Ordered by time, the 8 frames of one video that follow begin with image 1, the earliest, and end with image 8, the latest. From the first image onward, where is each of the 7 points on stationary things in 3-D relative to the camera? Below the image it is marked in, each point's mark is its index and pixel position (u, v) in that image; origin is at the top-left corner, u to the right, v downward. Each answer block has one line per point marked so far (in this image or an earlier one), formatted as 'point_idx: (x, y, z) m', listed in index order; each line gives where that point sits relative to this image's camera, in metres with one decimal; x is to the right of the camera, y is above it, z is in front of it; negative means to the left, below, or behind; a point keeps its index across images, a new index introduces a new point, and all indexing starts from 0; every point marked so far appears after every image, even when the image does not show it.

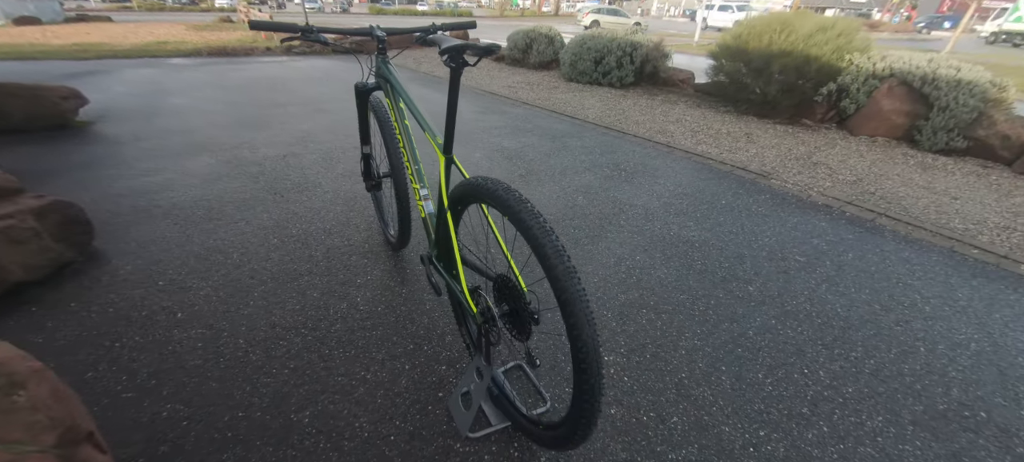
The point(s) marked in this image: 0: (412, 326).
0: (-0.5, -0.5, +2.1) m
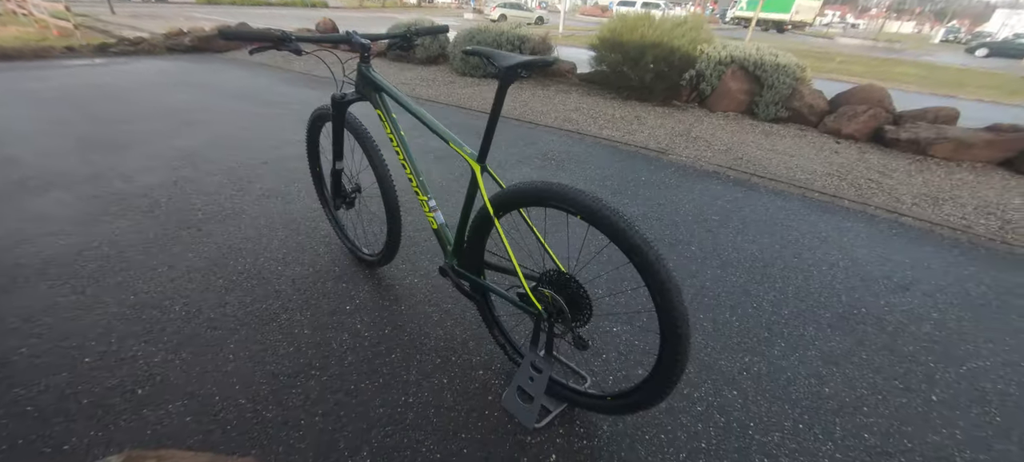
0: (-0.4, -0.5, +2.1) m
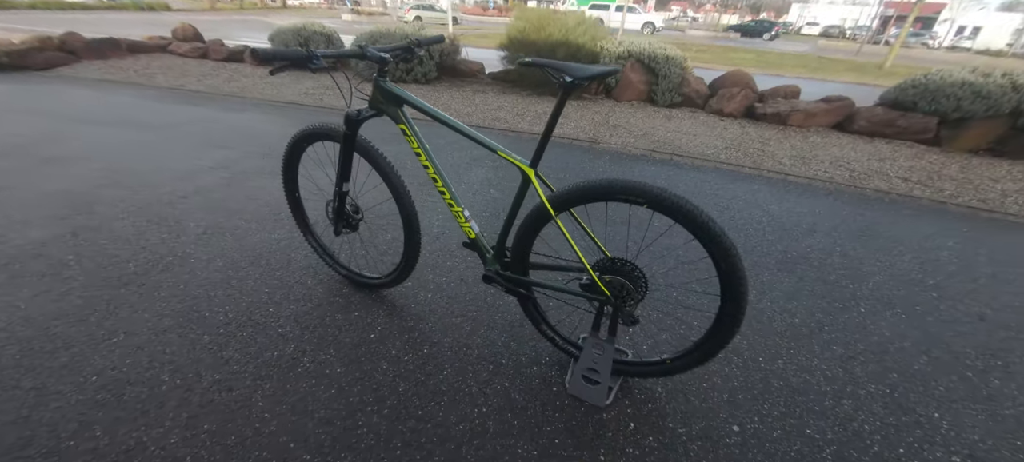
0: (-0.2, -0.6, +2.1) m
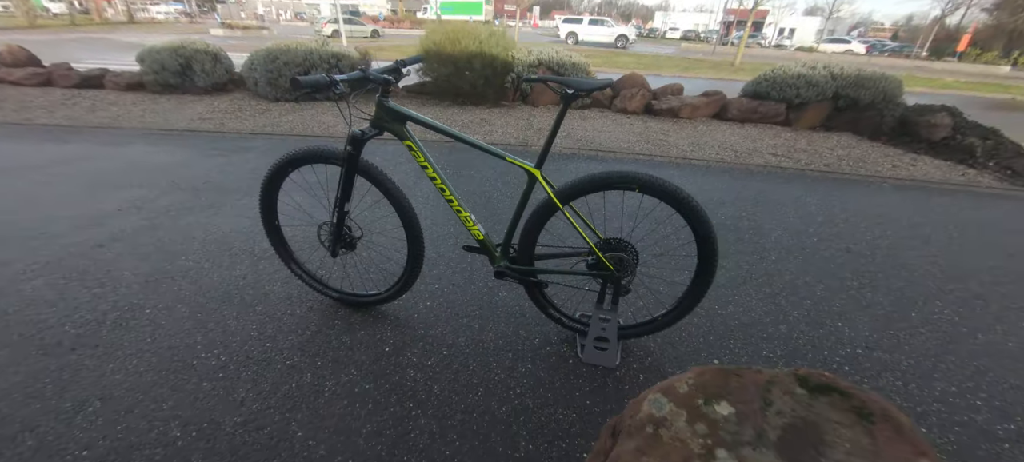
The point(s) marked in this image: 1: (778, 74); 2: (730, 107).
0: (-0.1, -0.6, +2.3) m
1: (+3.9, +2.3, +6.3) m
2: (+3.2, +1.8, +6.3) m
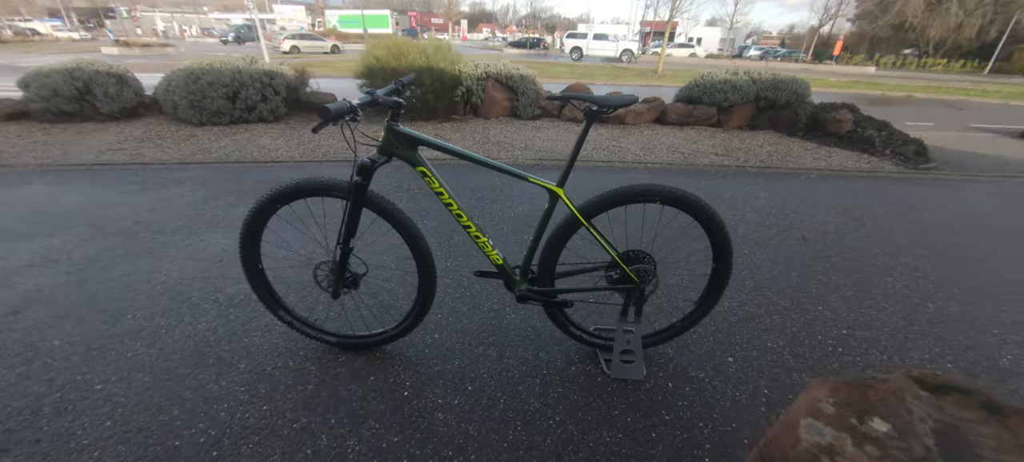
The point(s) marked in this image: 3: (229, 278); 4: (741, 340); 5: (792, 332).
0: (0.0, -0.7, +2.1) m
1: (+3.1, +2.4, +6.8) m
2: (+2.5, +1.9, +6.7) m
3: (-1.9, -0.3, +2.8) m
4: (+1.3, -0.6, +2.5) m
5: (+1.7, -0.6, +2.5) m
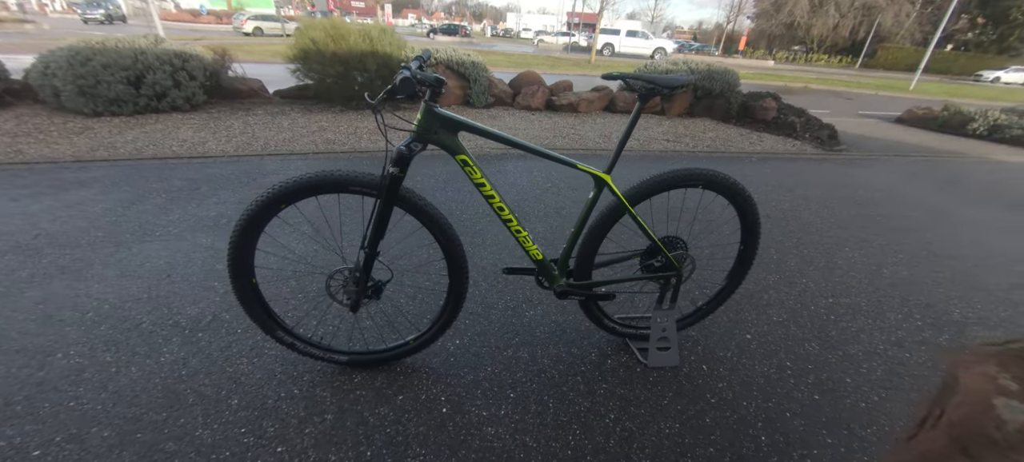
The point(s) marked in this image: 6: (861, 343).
0: (+0.2, -0.7, +2.0) m
1: (+2.3, +2.7, +7.0) m
2: (+1.7, +2.1, +6.8) m
3: (-1.8, -0.4, +2.3) m
4: (+1.4, -0.5, +2.6) m
5: (+1.8, -0.5, +2.7) m
6: (+2.0, -0.6, +2.5) m
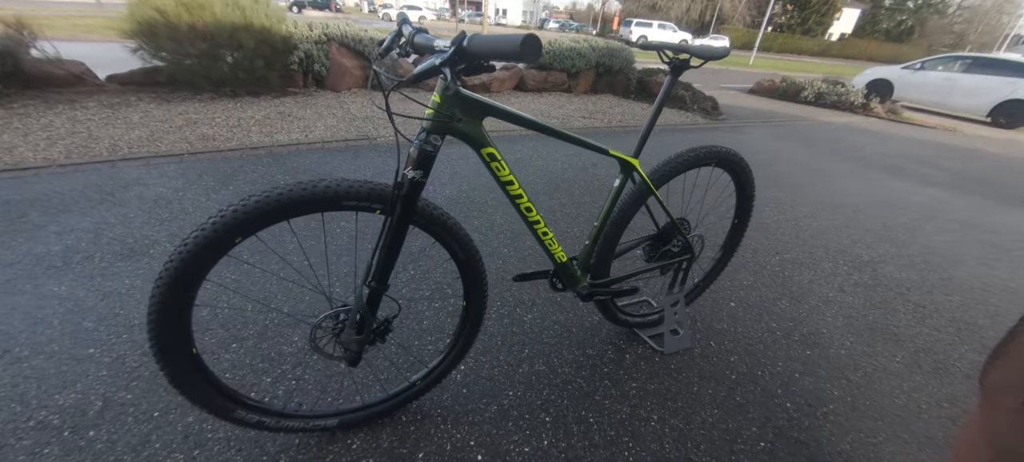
0: (+0.3, -0.6, +1.8) m
1: (+0.7, +3.0, +7.0) m
2: (+0.2, +2.4, +6.7) m
3: (-1.7, -0.6, +1.6) m
4: (+1.3, -0.3, +2.6) m
5: (+1.6, -0.2, +2.8) m
6: (+1.9, -0.4, +2.7) m
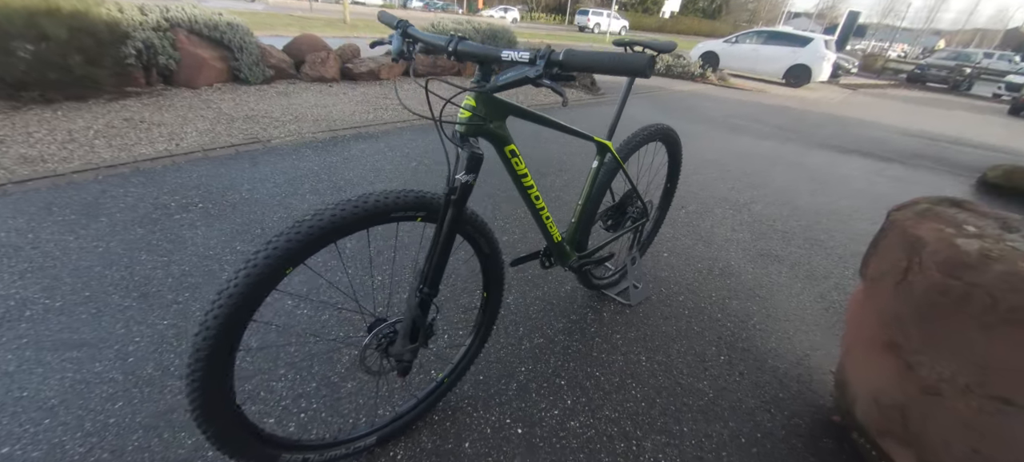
0: (+0.3, -0.5, +2.0) m
1: (-1.3, +3.3, +6.9) m
2: (-1.5, +2.6, +6.5) m
3: (-1.6, -0.8, +1.3) m
4: (+1.0, -0.1, +3.1) m
5: (+1.2, +0.1, +3.3) m
6: (+1.6, 0.0, +3.3) m
